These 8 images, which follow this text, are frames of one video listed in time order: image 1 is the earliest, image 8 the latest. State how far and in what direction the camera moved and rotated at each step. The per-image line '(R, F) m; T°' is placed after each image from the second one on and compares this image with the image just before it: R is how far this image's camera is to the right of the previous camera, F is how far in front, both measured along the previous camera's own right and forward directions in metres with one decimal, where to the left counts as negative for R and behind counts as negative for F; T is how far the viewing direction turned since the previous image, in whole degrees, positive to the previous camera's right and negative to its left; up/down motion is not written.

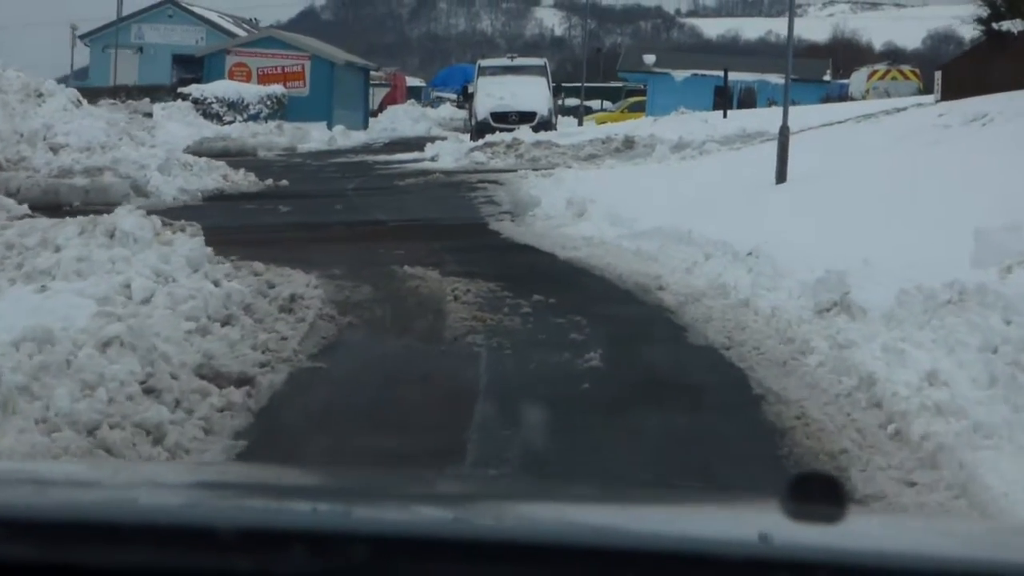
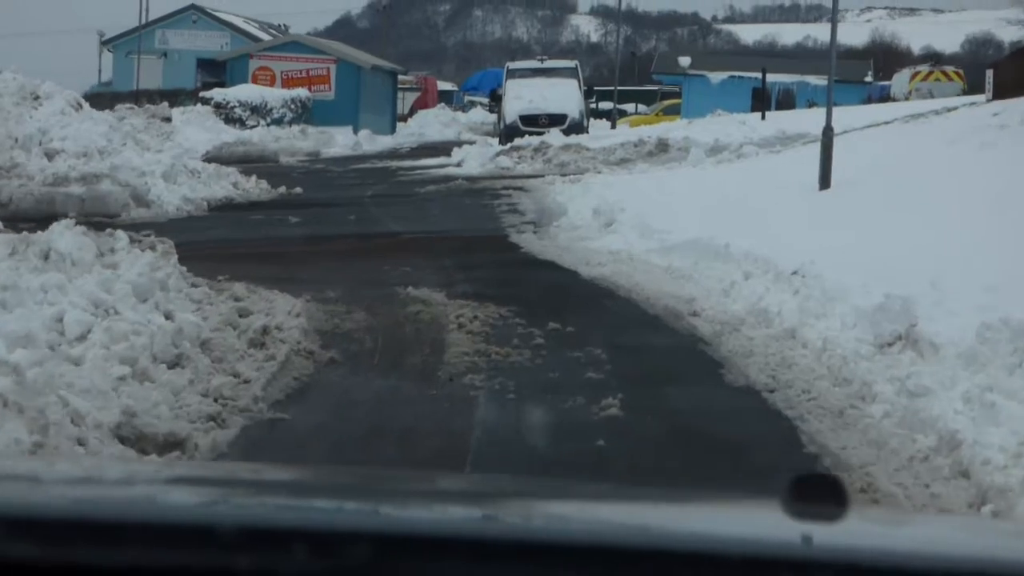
(+0.1, +1.5) m; -1°
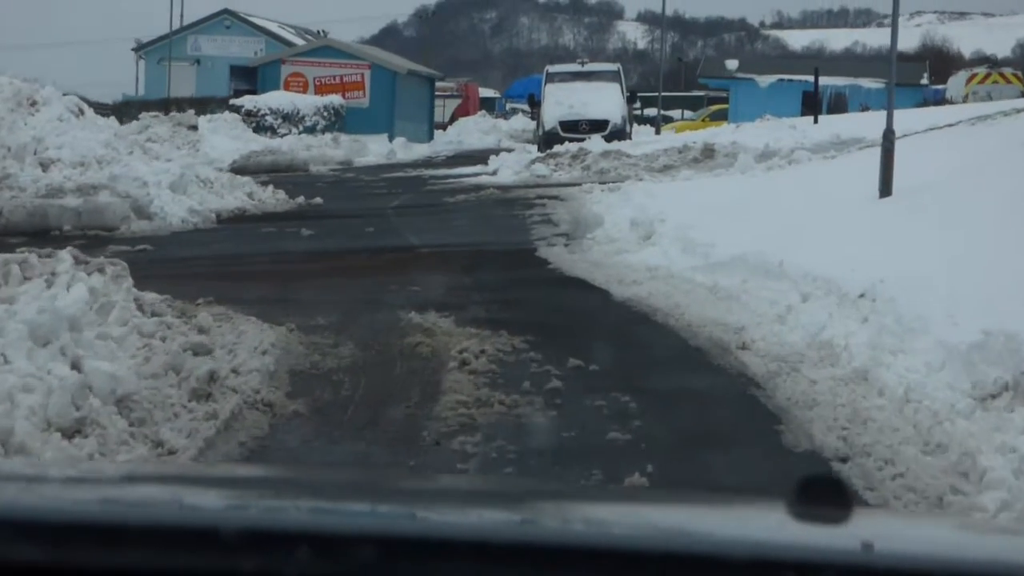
(+0.2, +1.8) m; -1°
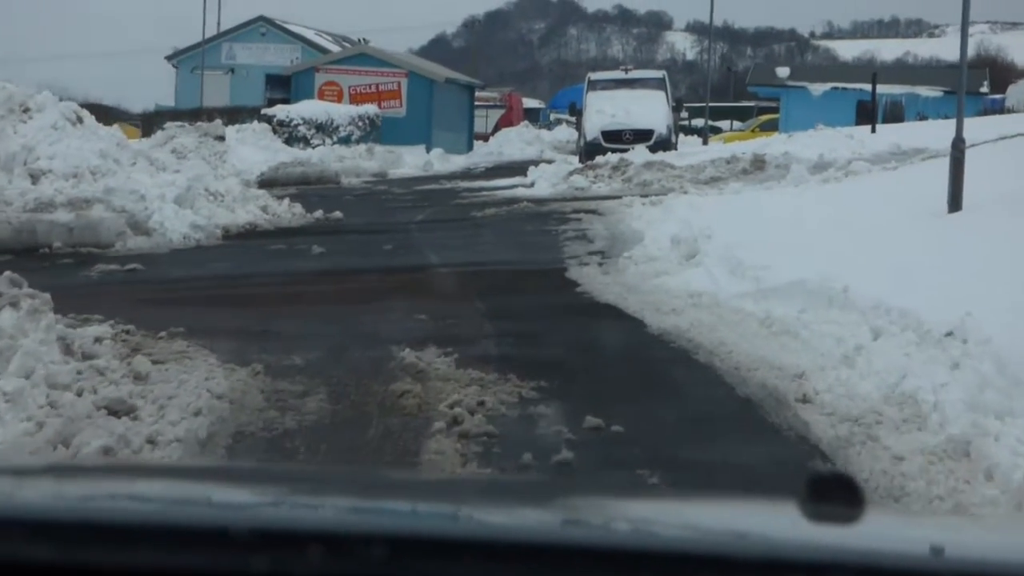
(+0.2, +1.8) m; -1°
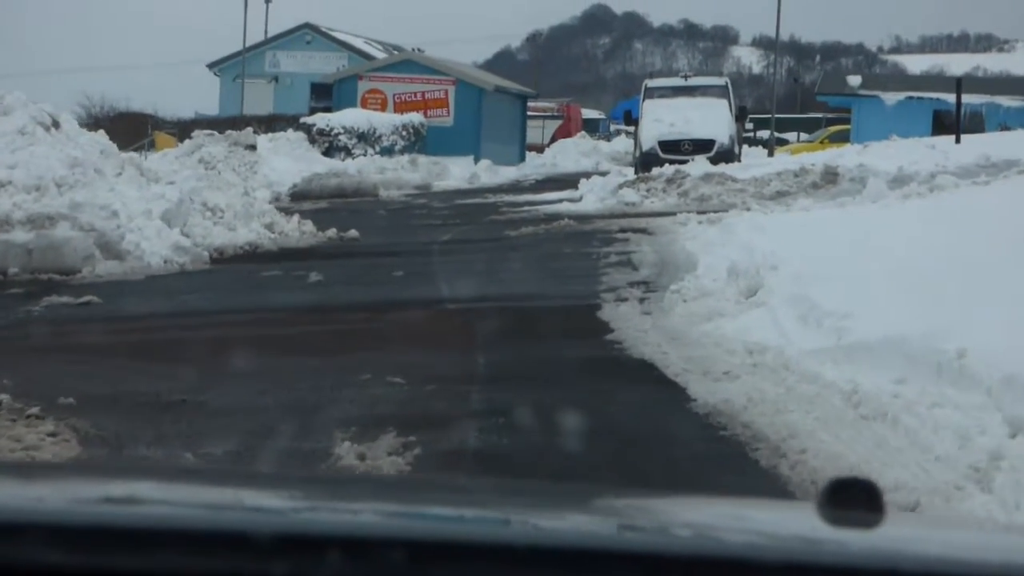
(+0.3, +2.7) m; -2°
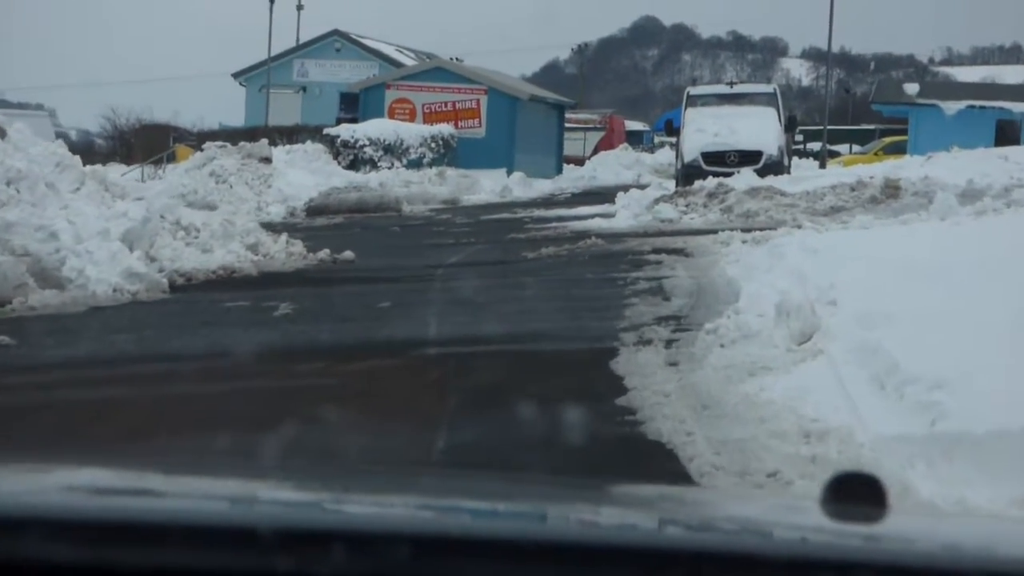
(+0.3, +2.5) m; -1°
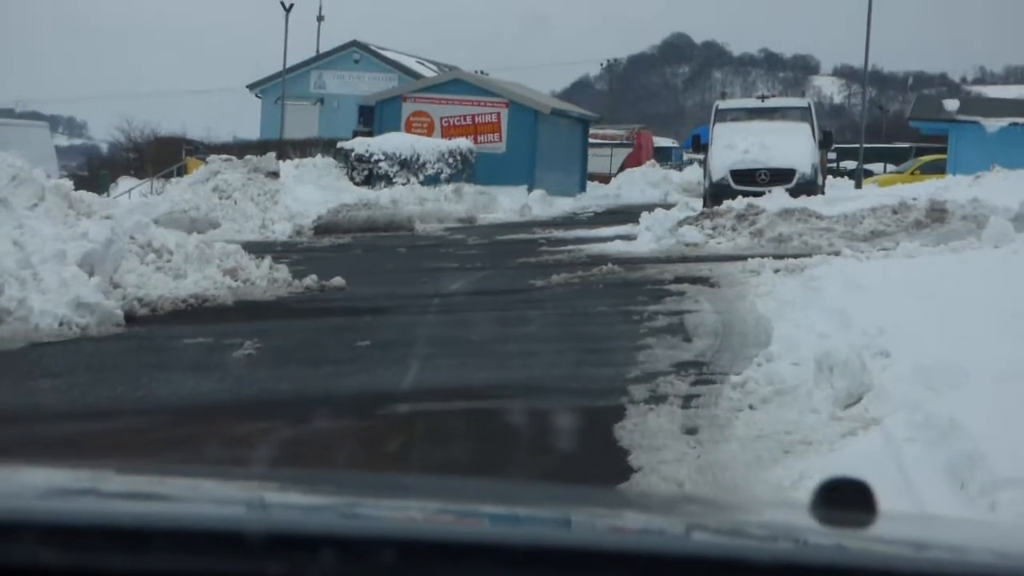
(+0.2, +1.7) m; -1°
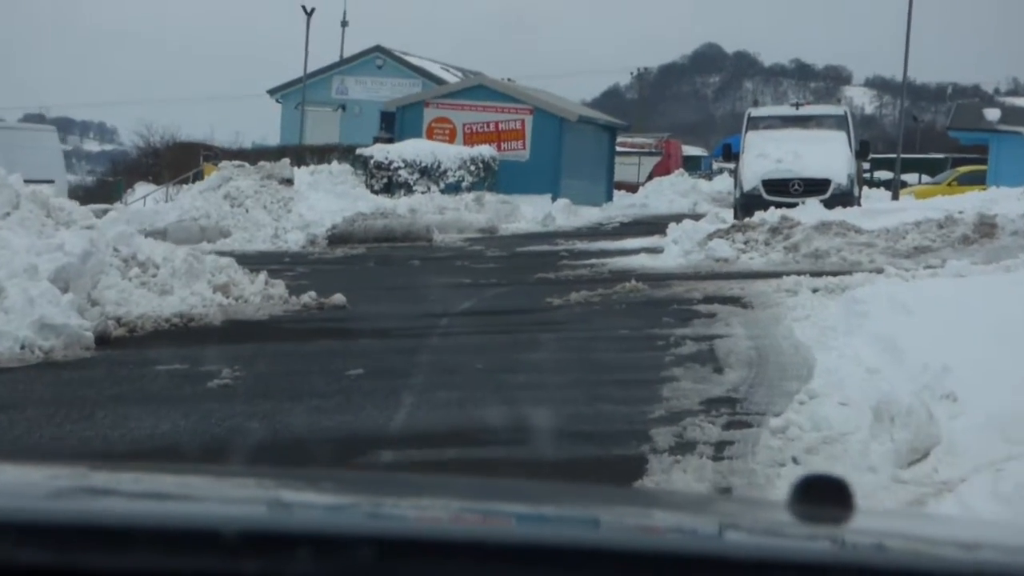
(+0.1, +1.3) m; -1°
